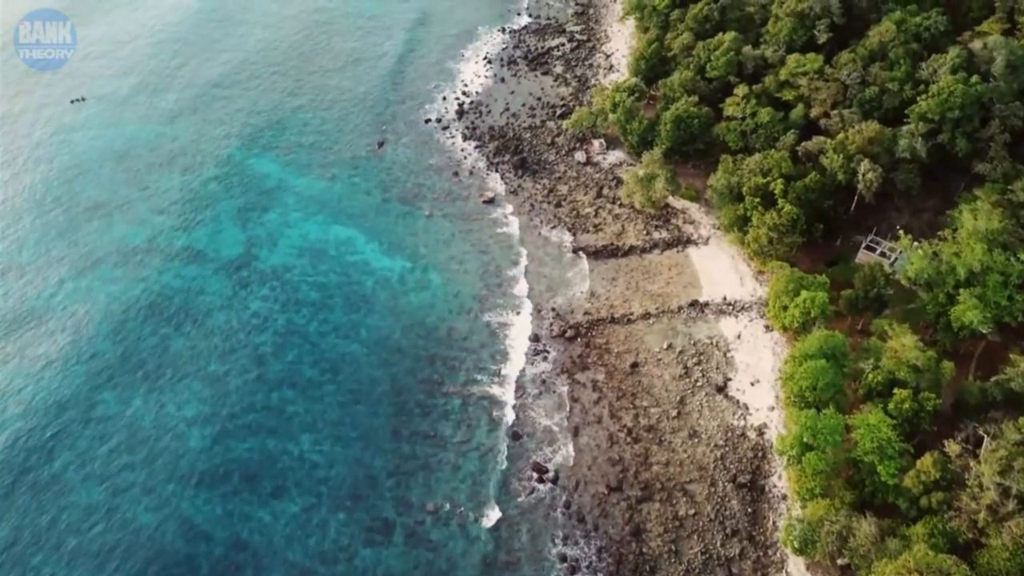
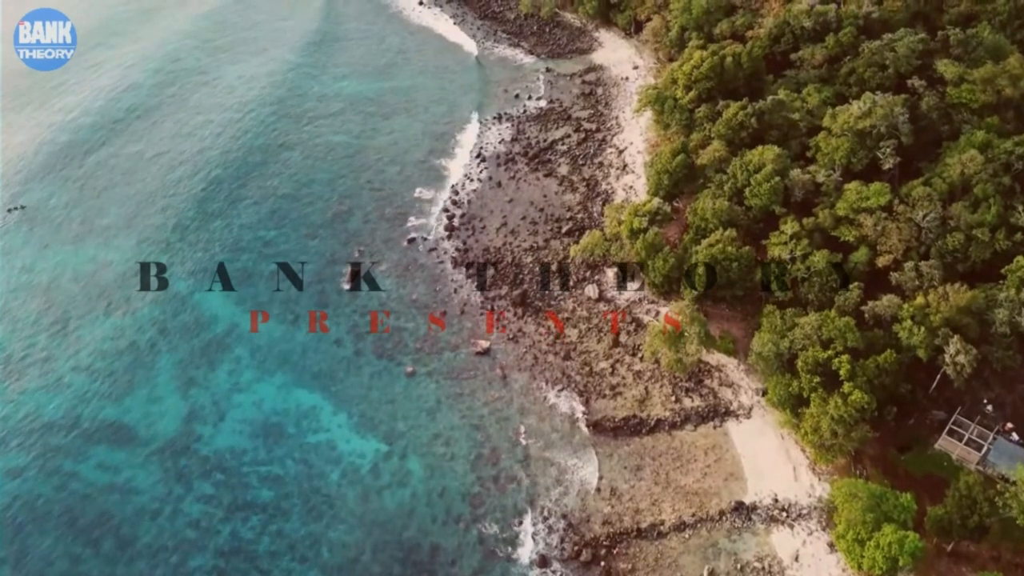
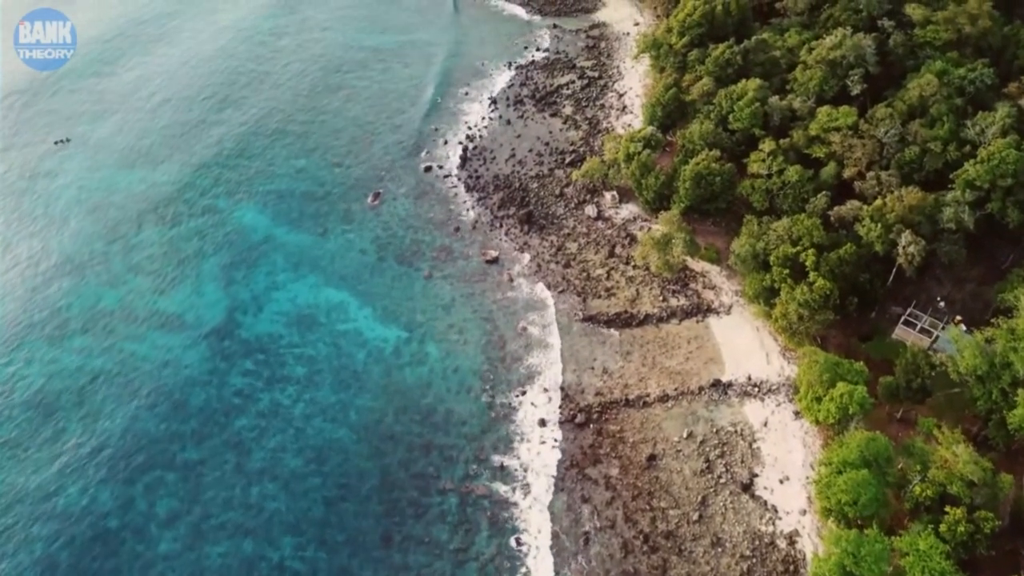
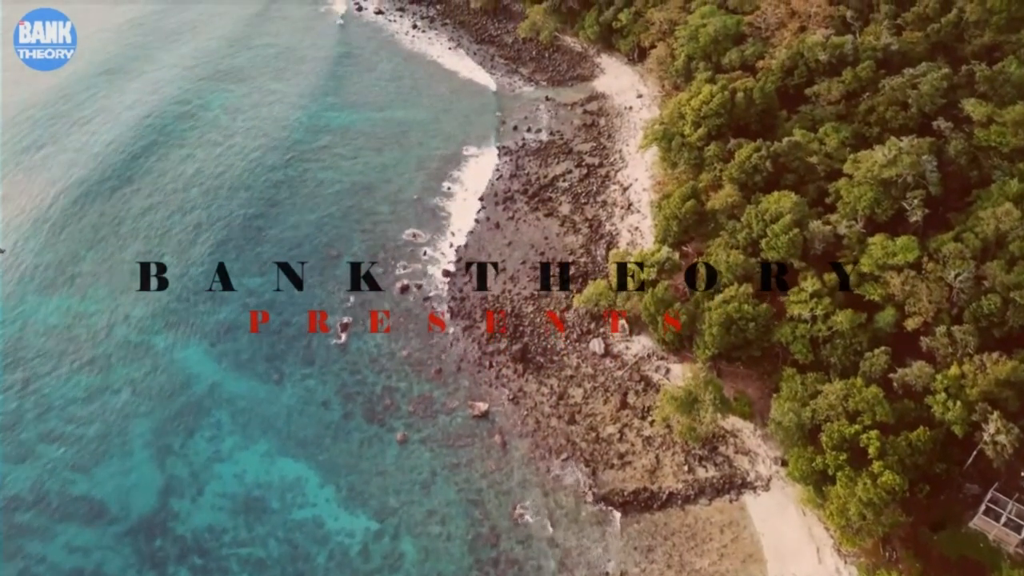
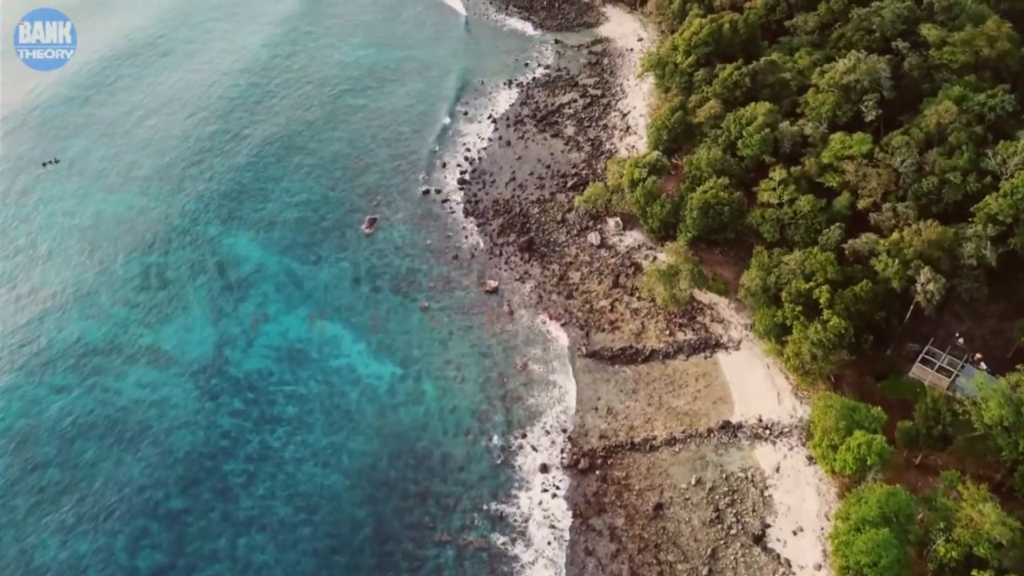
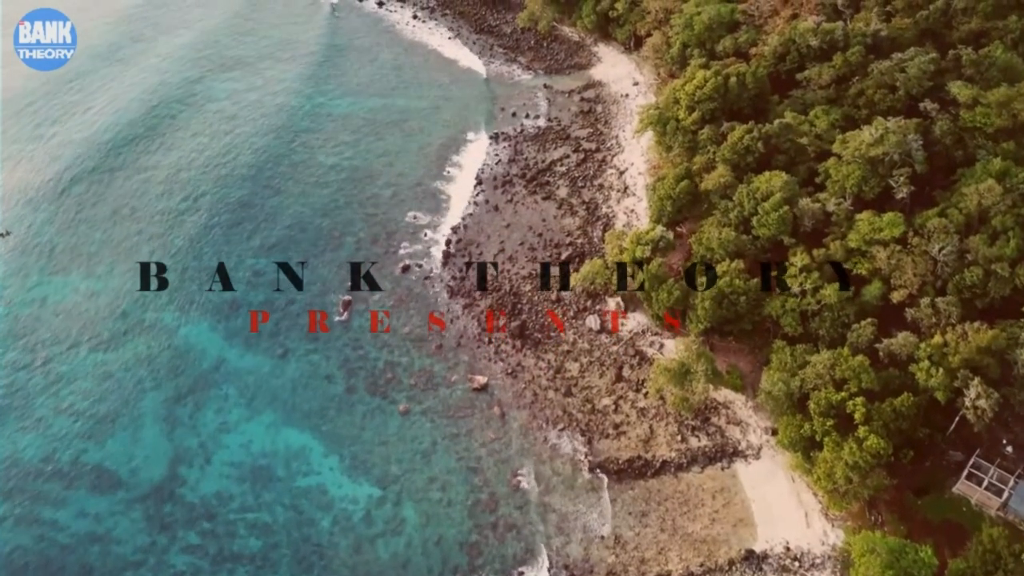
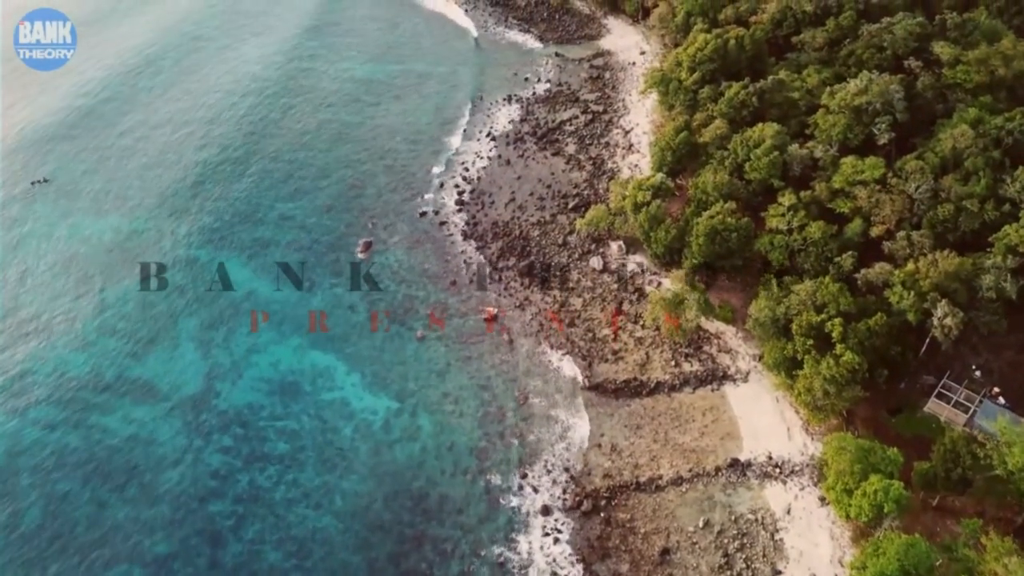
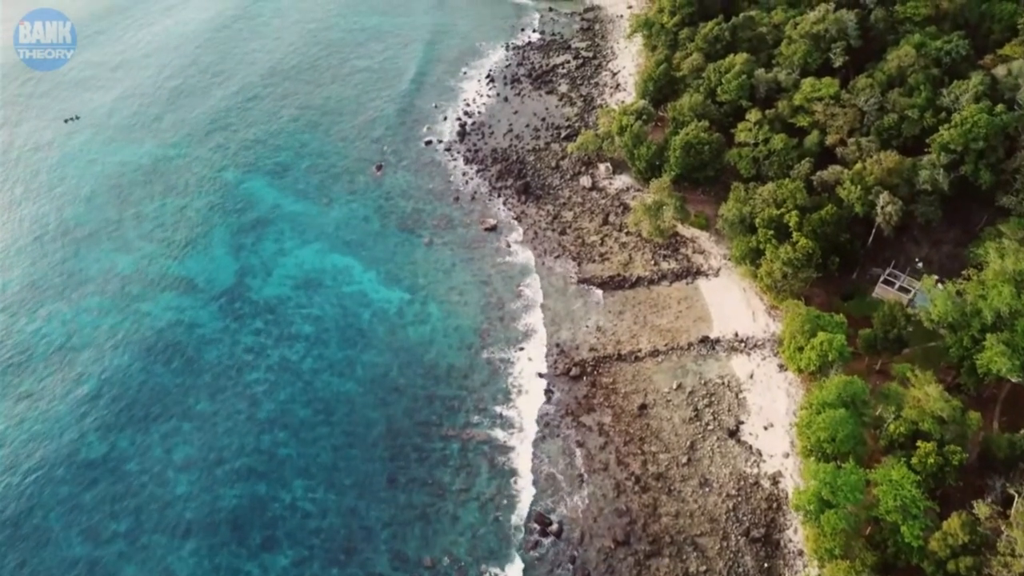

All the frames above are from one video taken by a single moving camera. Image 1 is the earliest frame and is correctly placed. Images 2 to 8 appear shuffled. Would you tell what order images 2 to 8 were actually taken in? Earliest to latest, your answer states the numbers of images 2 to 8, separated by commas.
8, 3, 5, 7, 2, 6, 4
